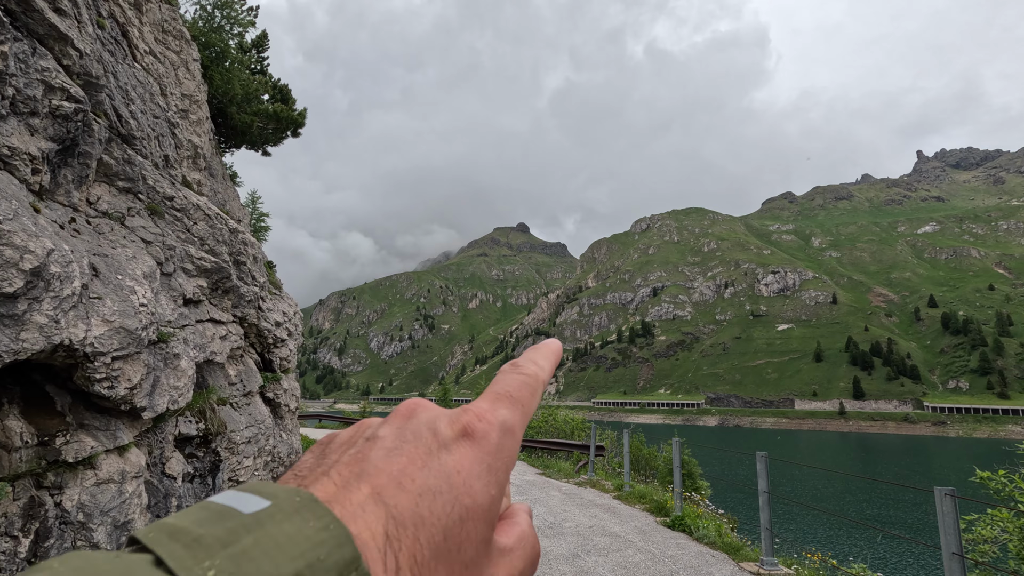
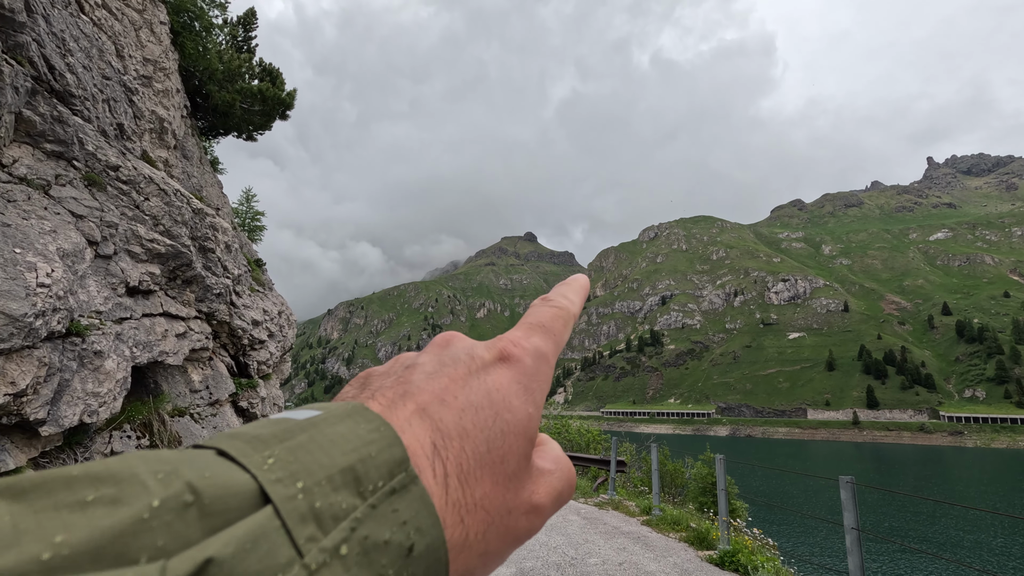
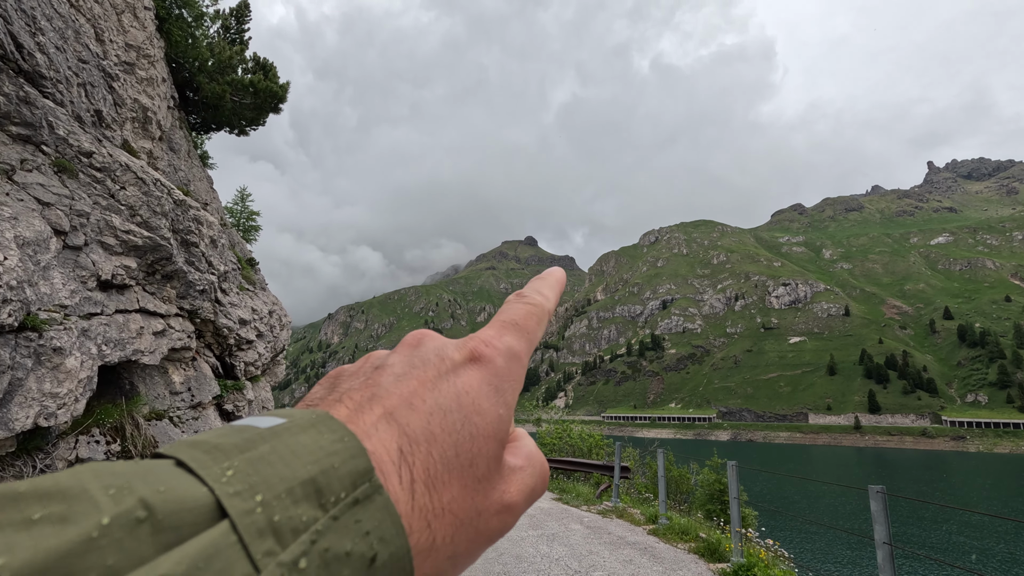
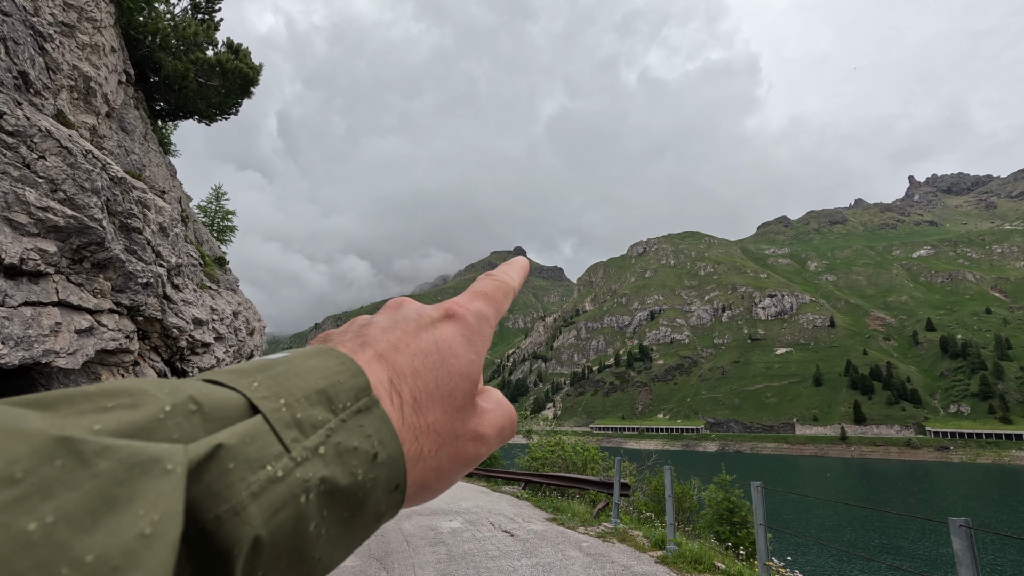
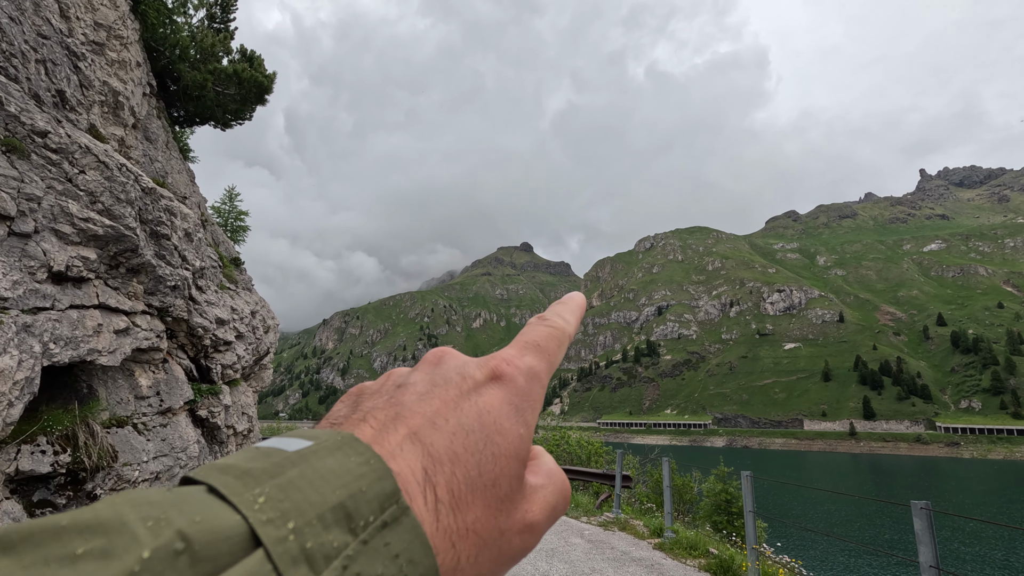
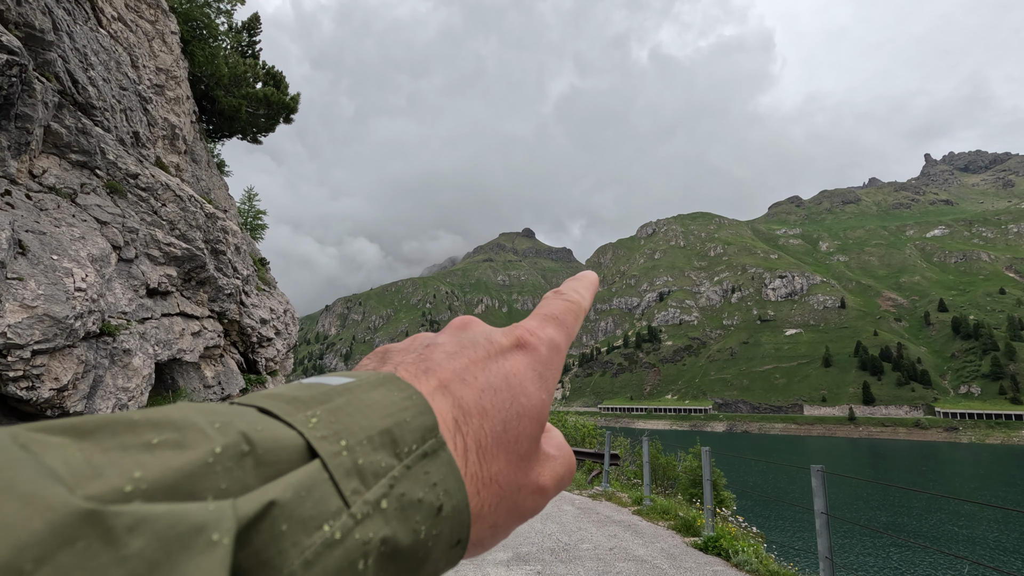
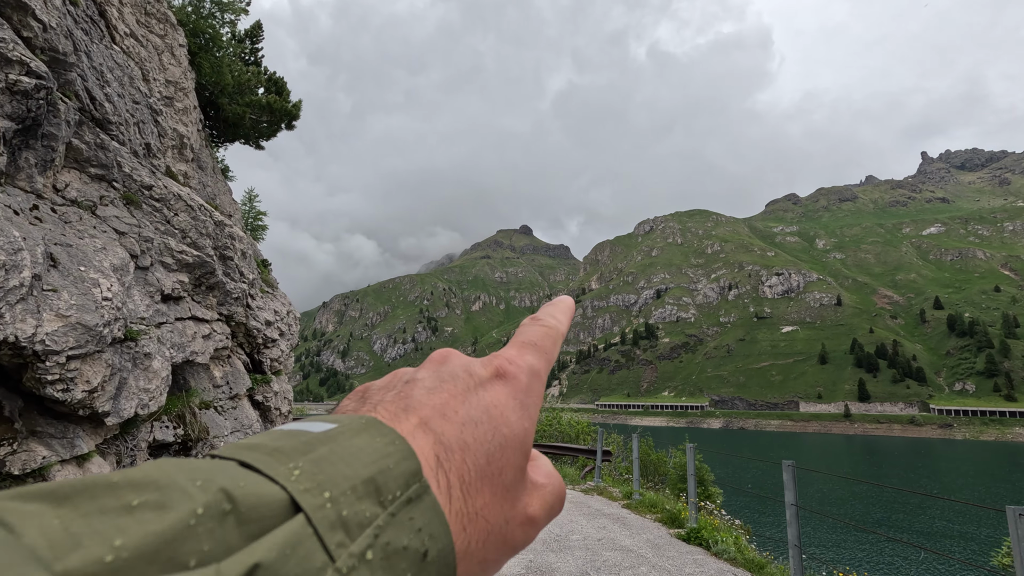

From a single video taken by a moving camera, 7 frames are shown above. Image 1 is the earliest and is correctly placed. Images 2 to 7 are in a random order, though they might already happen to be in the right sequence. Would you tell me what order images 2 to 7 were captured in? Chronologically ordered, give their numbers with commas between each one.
7, 6, 2, 3, 5, 4
